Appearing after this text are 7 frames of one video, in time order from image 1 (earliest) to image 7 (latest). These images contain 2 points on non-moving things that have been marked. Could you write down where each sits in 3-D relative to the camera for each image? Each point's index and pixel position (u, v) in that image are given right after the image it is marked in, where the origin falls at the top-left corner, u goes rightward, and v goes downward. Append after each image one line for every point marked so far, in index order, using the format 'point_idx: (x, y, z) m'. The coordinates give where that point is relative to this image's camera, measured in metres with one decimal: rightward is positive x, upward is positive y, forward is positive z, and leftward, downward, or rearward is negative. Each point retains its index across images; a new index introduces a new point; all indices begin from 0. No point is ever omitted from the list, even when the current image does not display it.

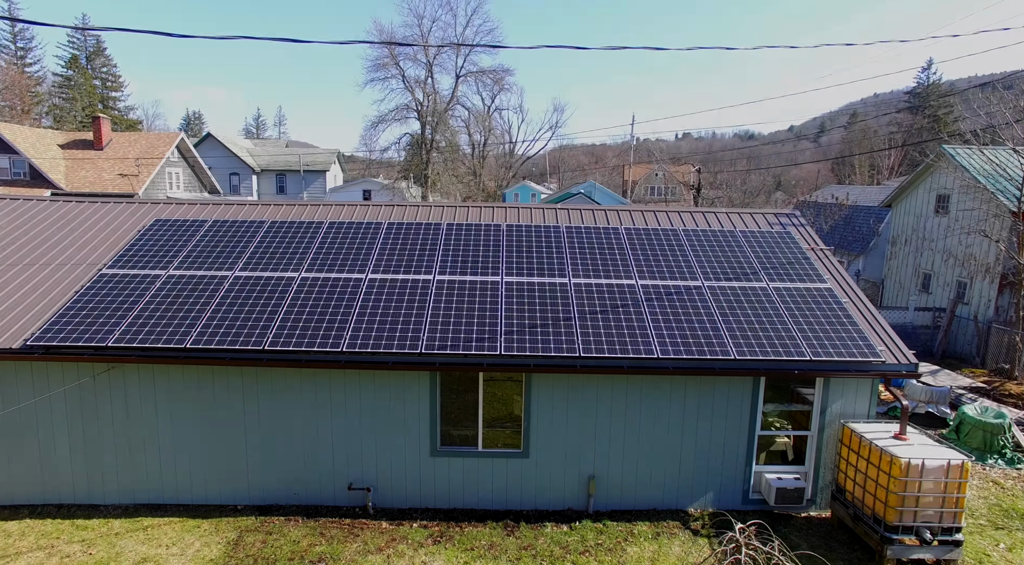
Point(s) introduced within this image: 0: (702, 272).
0: (+3.2, +0.2, +11.1) m
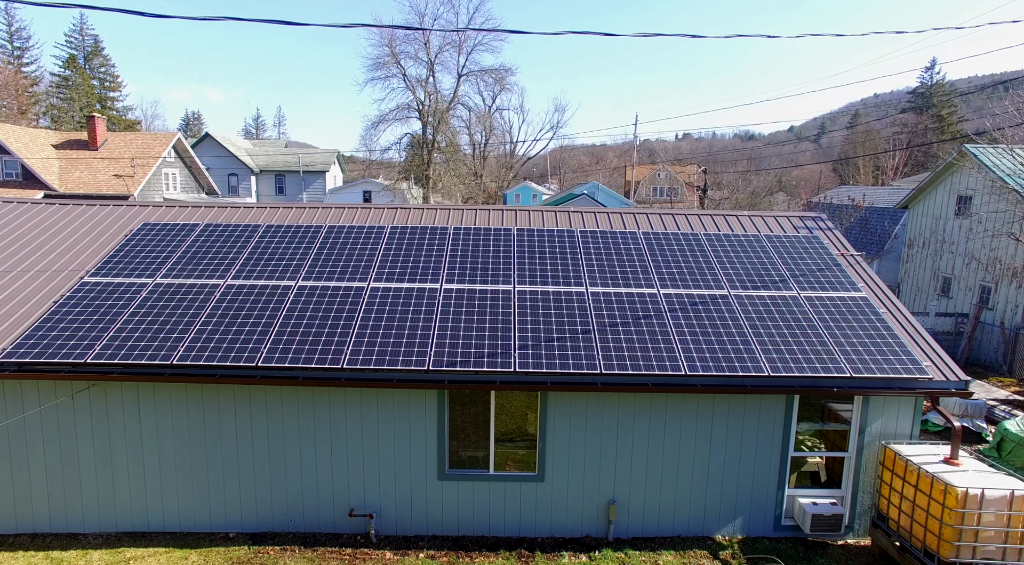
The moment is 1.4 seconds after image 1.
0: (+3.4, 0.0, +10.4) m
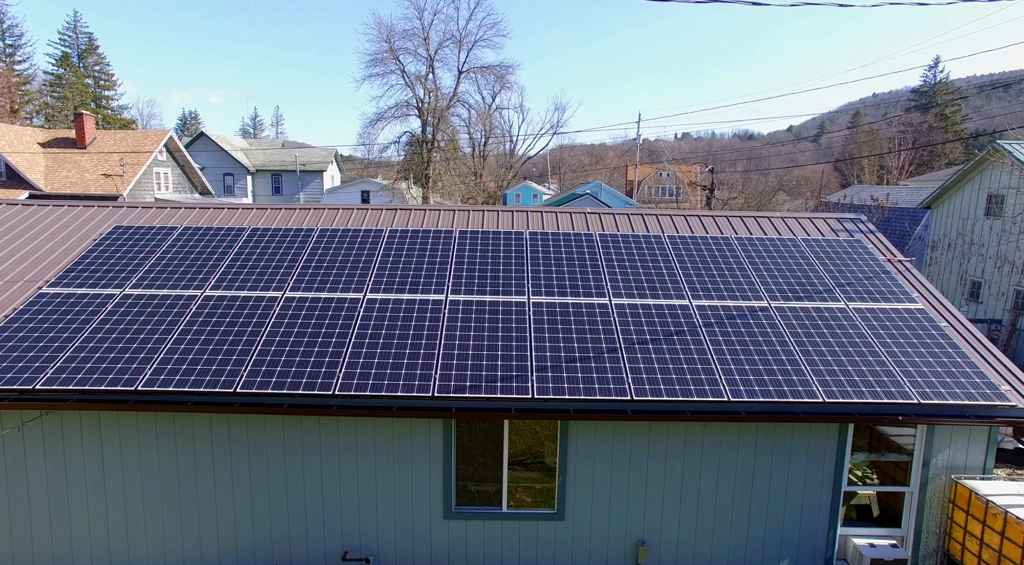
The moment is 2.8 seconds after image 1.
0: (+3.6, -0.1, +9.3) m
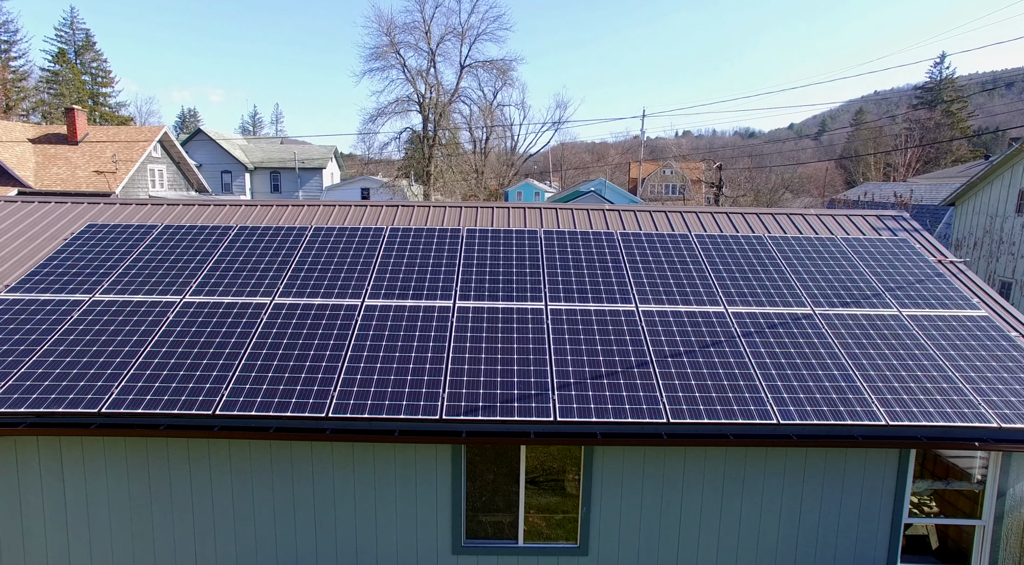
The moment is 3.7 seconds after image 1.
0: (+3.7, -0.1, +8.4) m
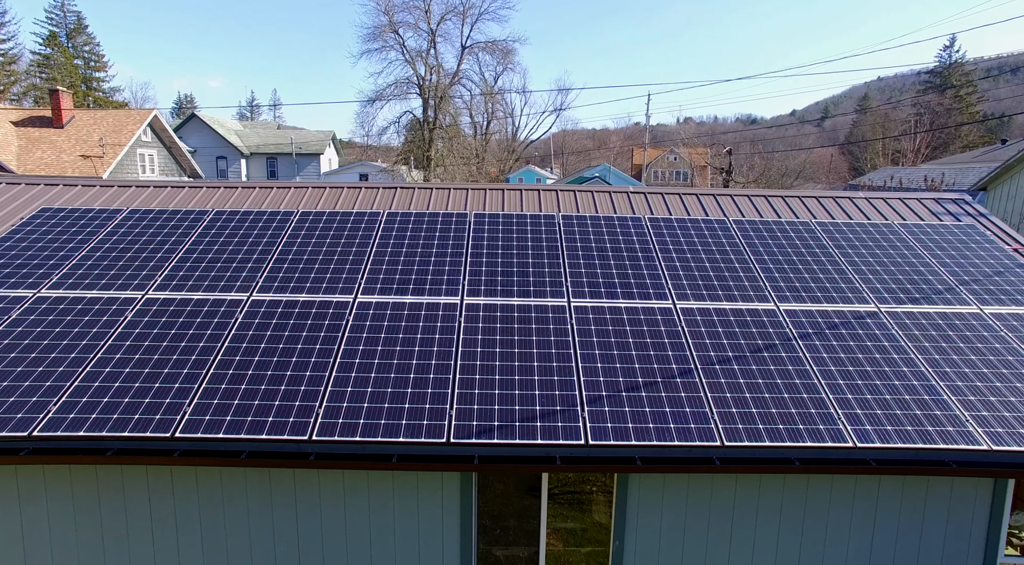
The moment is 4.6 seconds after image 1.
0: (+3.9, -0.1, +7.2) m
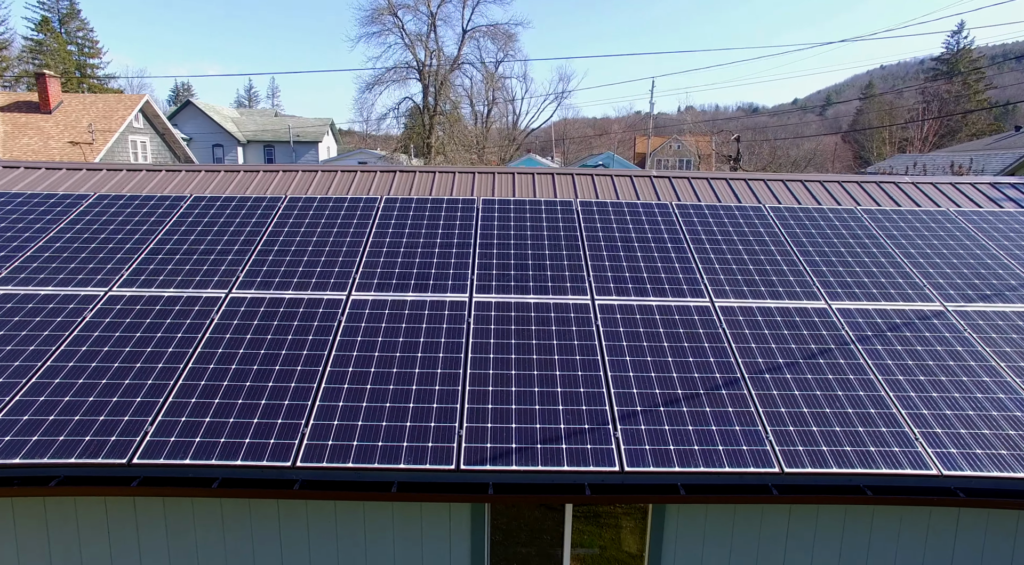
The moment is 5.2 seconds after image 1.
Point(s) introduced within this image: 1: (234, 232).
0: (+4.1, 0.0, +6.4) m
1: (-2.9, +0.5, +6.8) m
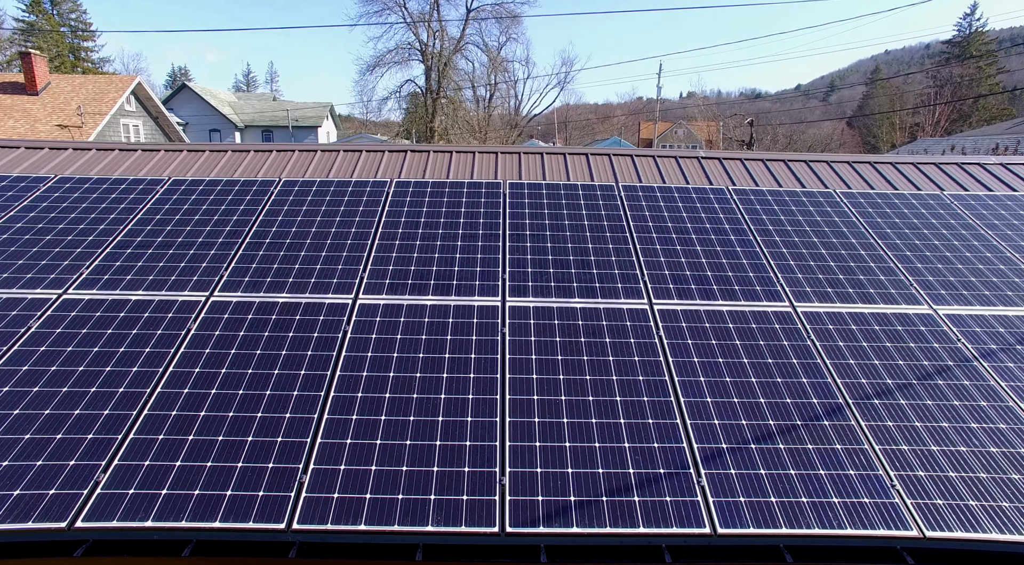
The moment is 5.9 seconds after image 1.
0: (+4.4, 0.0, +5.3) m
1: (-2.5, +0.5, +5.7) m
